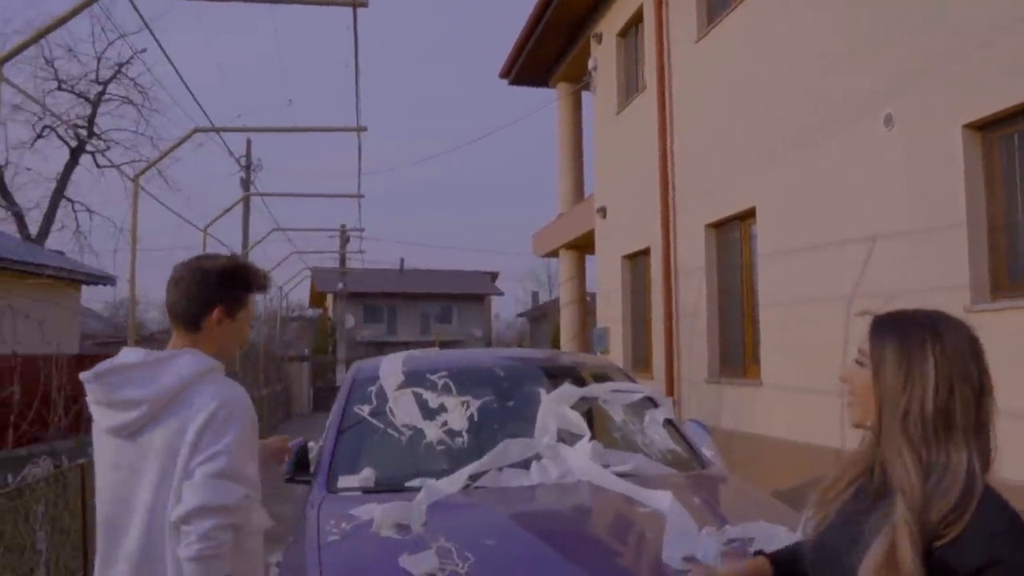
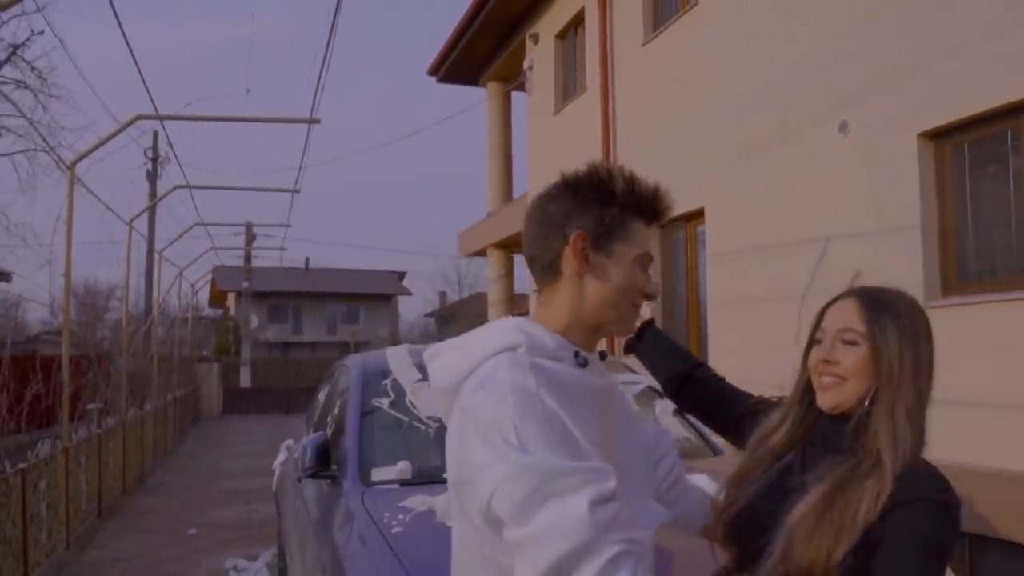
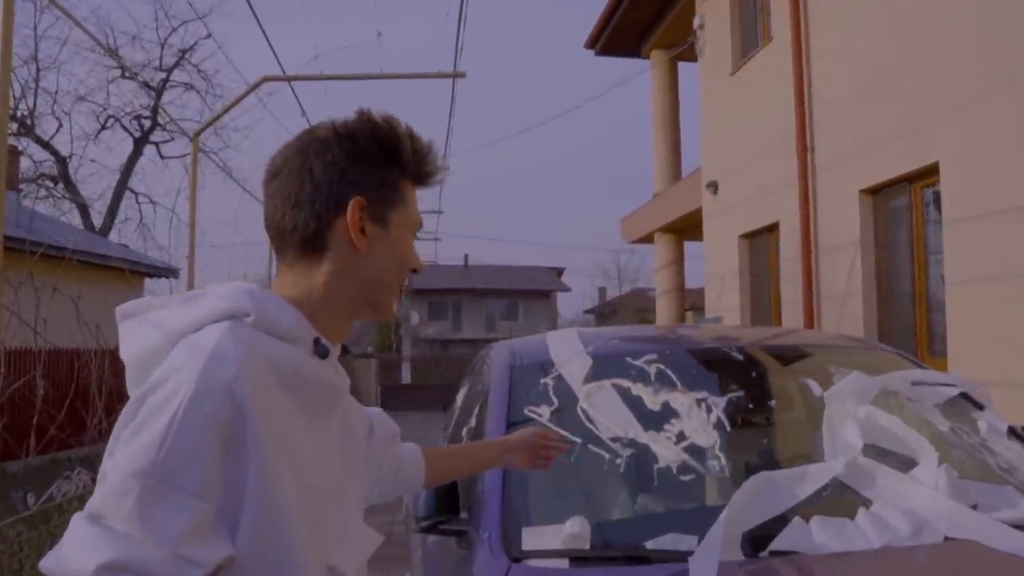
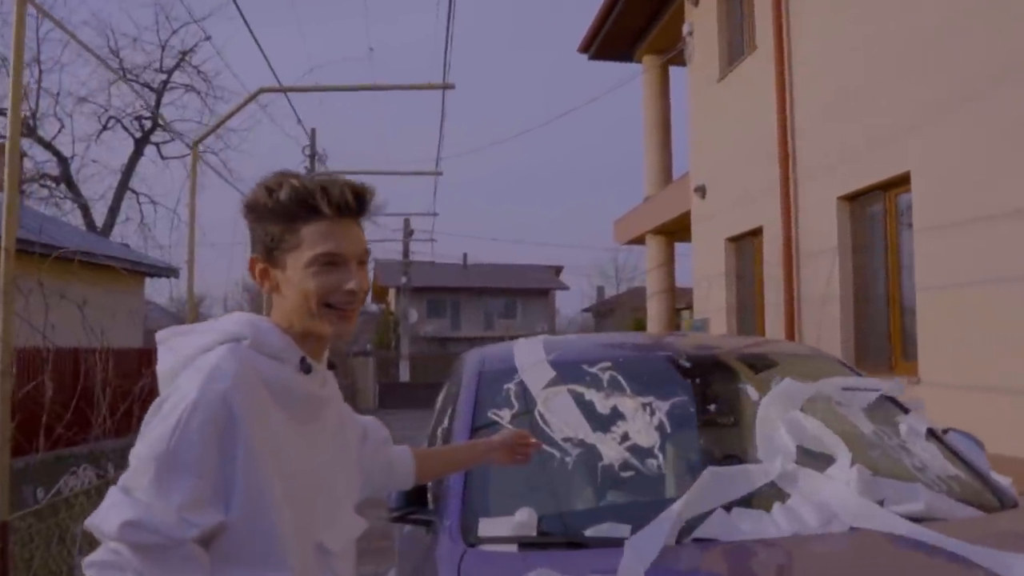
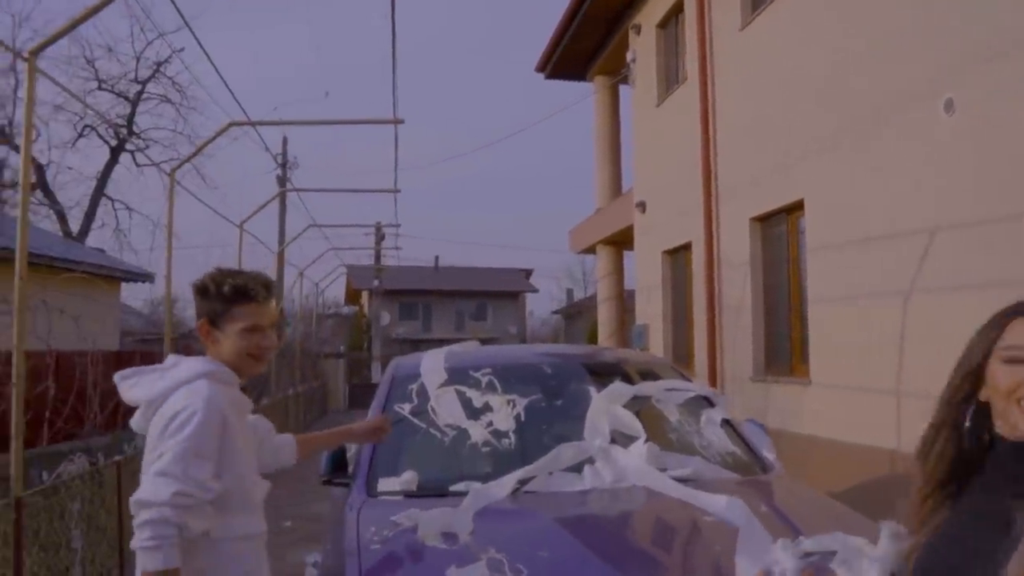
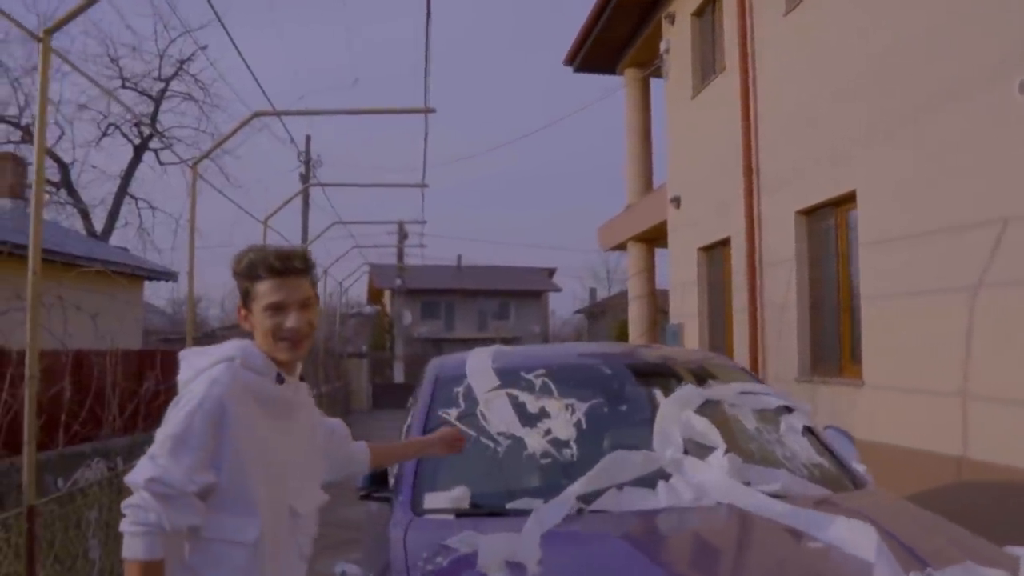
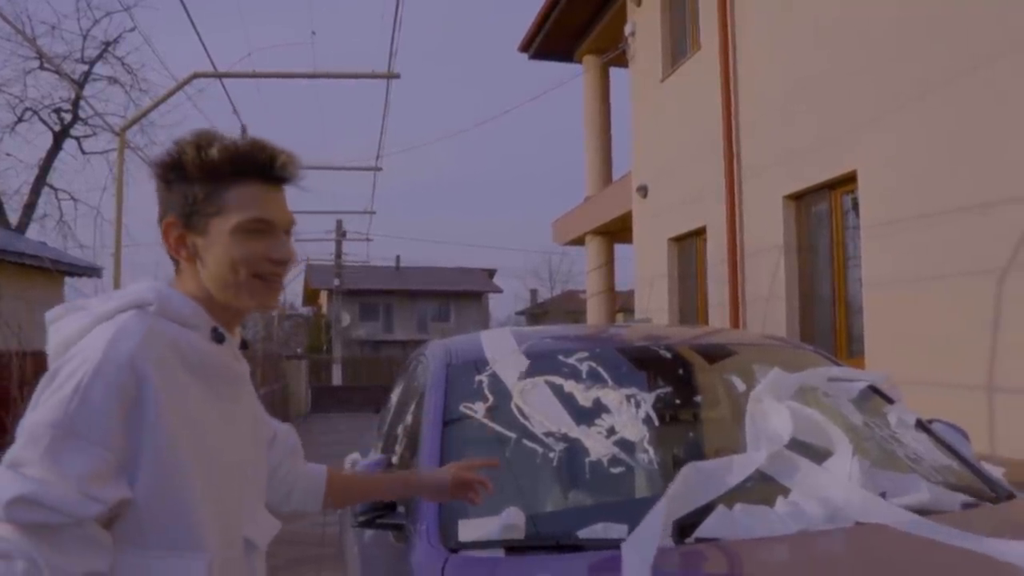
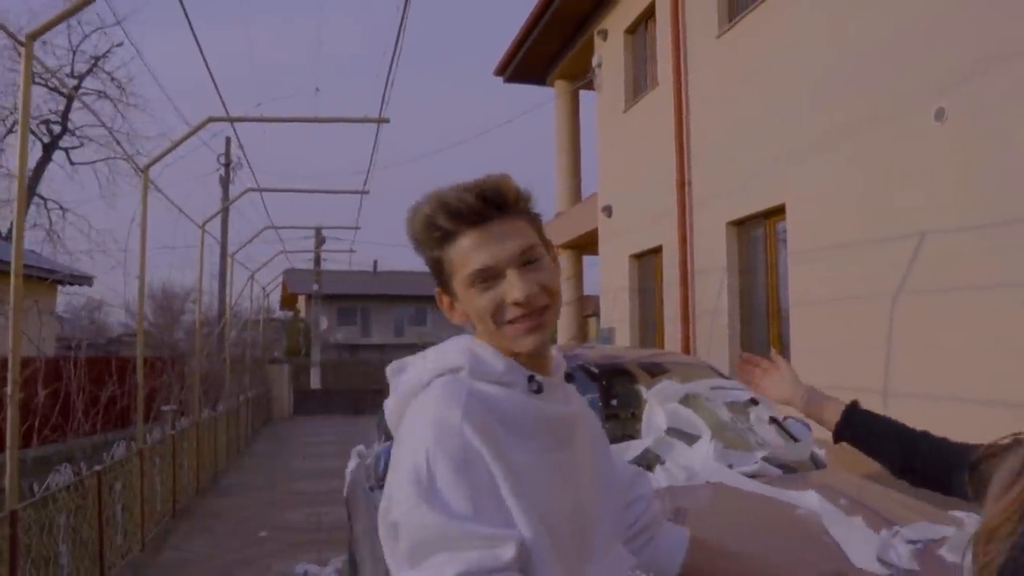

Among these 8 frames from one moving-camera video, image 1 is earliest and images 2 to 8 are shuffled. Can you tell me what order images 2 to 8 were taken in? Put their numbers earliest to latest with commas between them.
5, 6, 4, 3, 7, 8, 2
